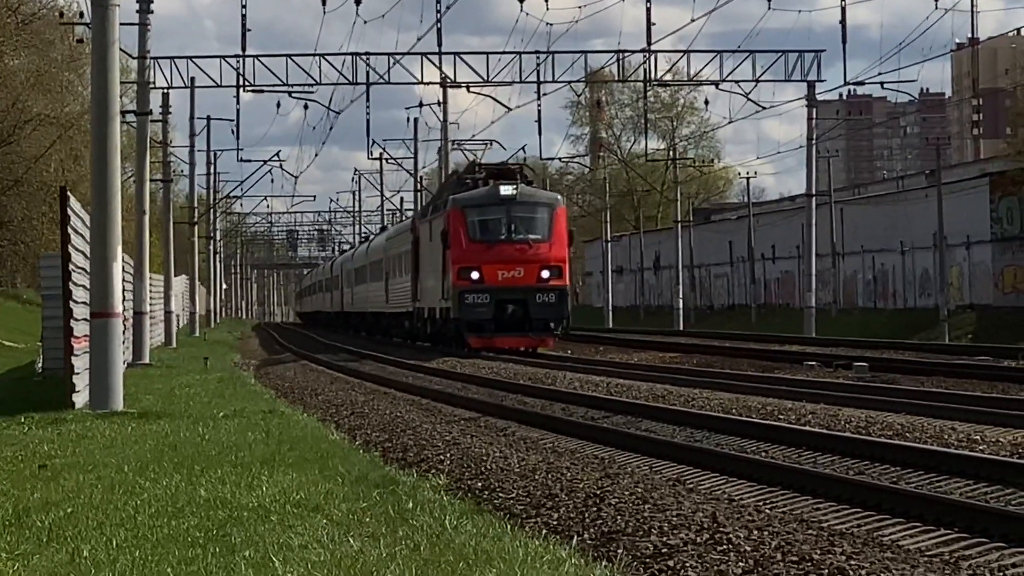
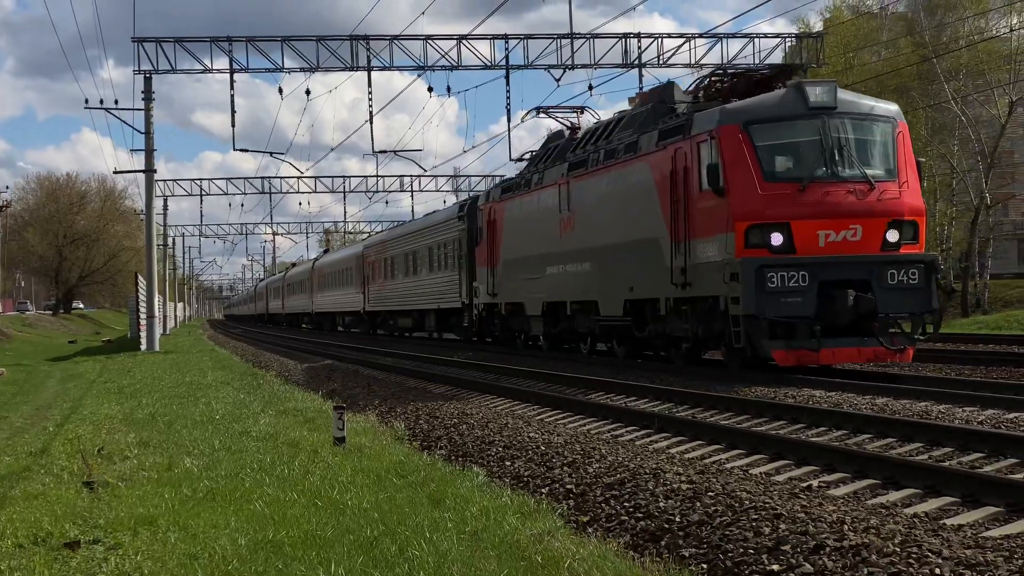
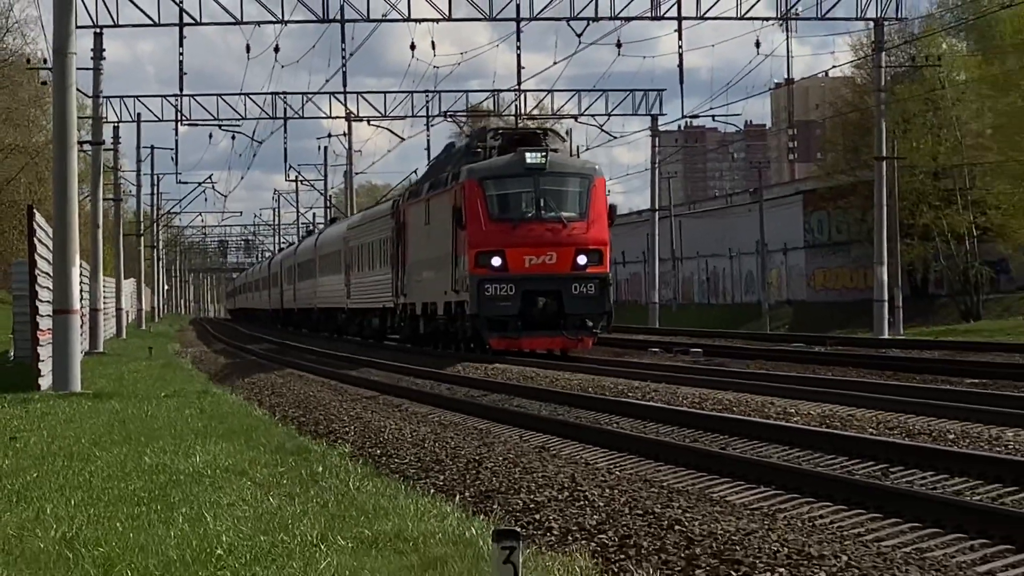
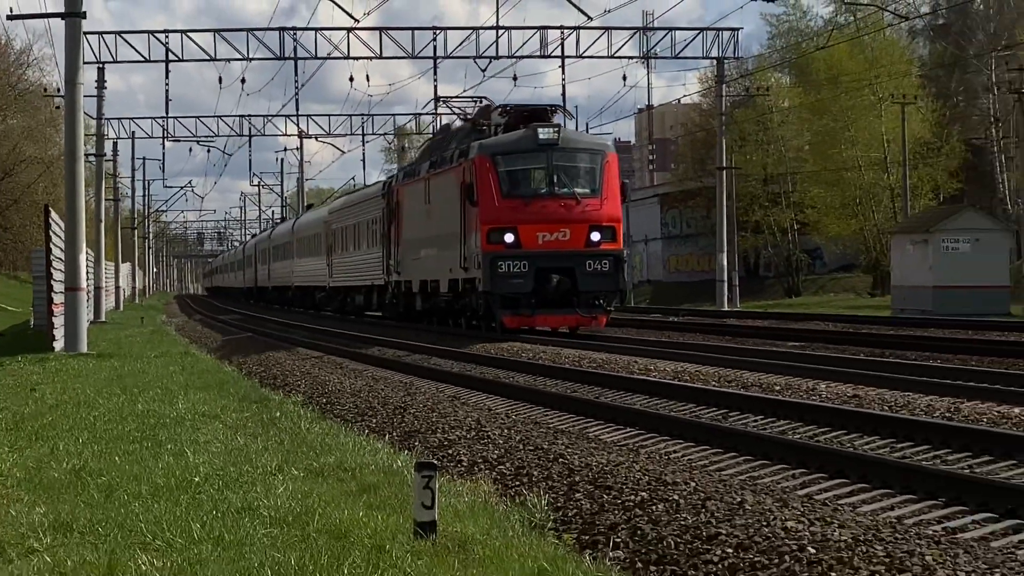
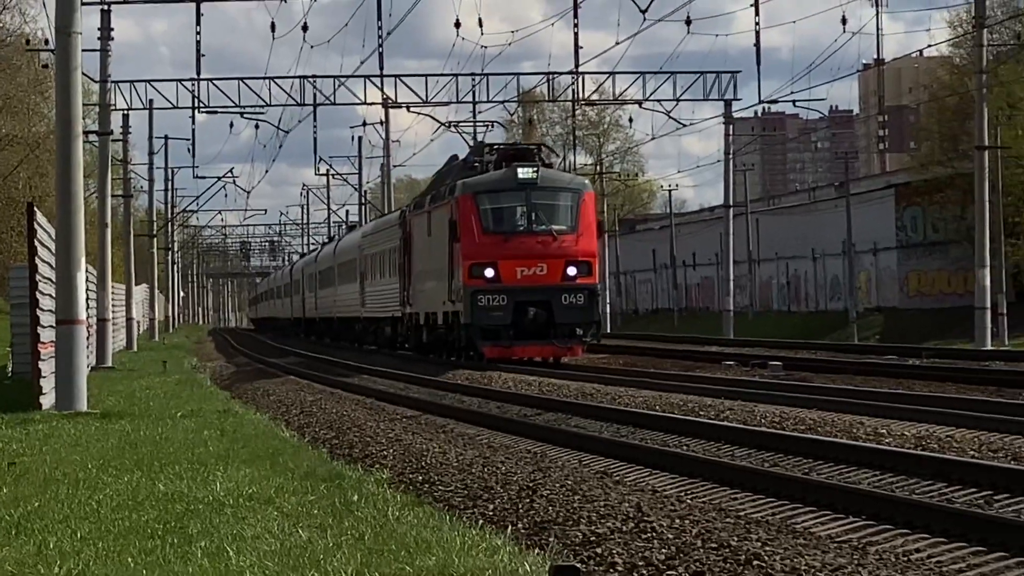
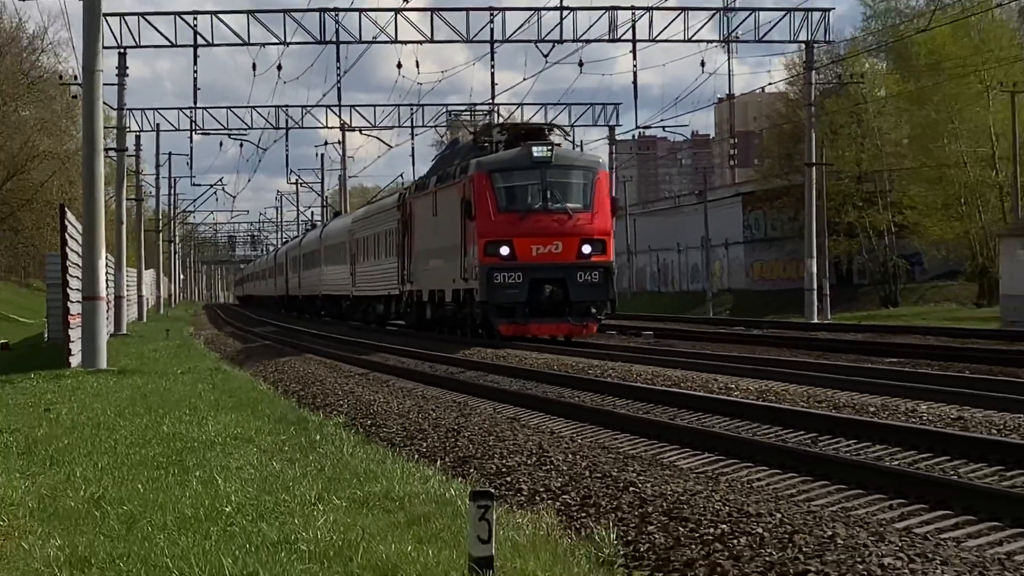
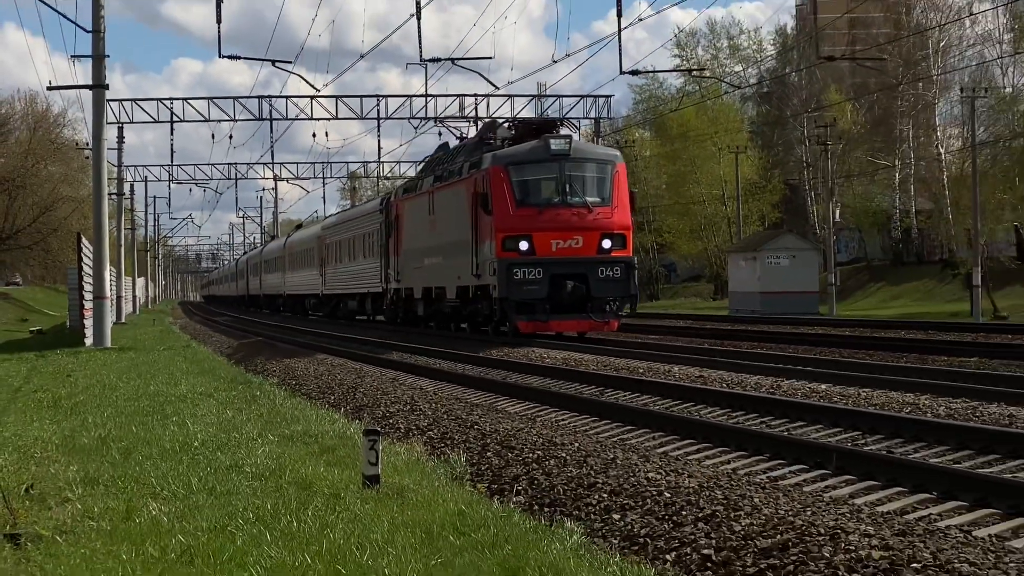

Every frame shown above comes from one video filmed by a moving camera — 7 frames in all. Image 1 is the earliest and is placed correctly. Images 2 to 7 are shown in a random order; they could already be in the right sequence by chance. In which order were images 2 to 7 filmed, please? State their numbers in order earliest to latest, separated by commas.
5, 3, 6, 4, 7, 2
